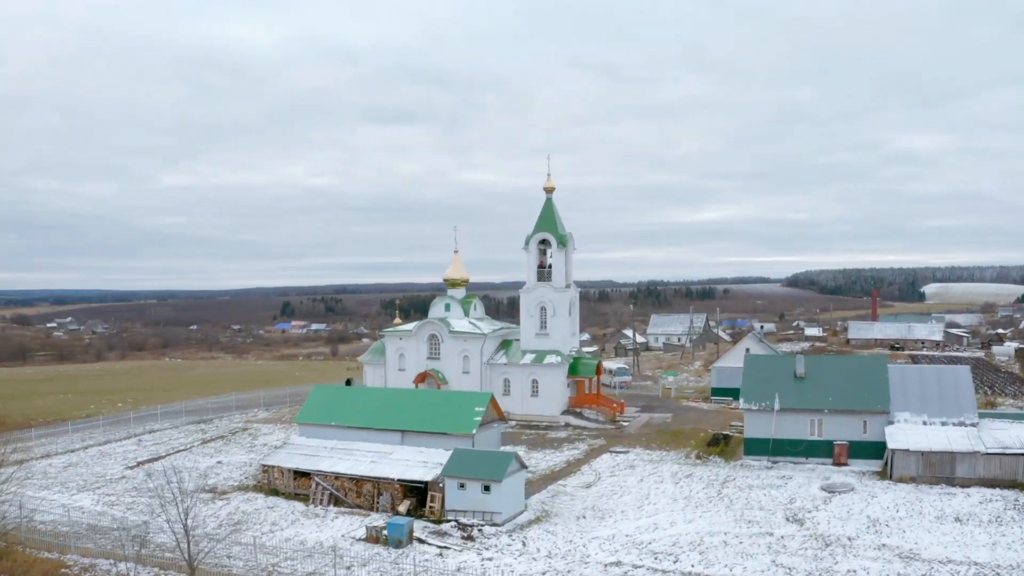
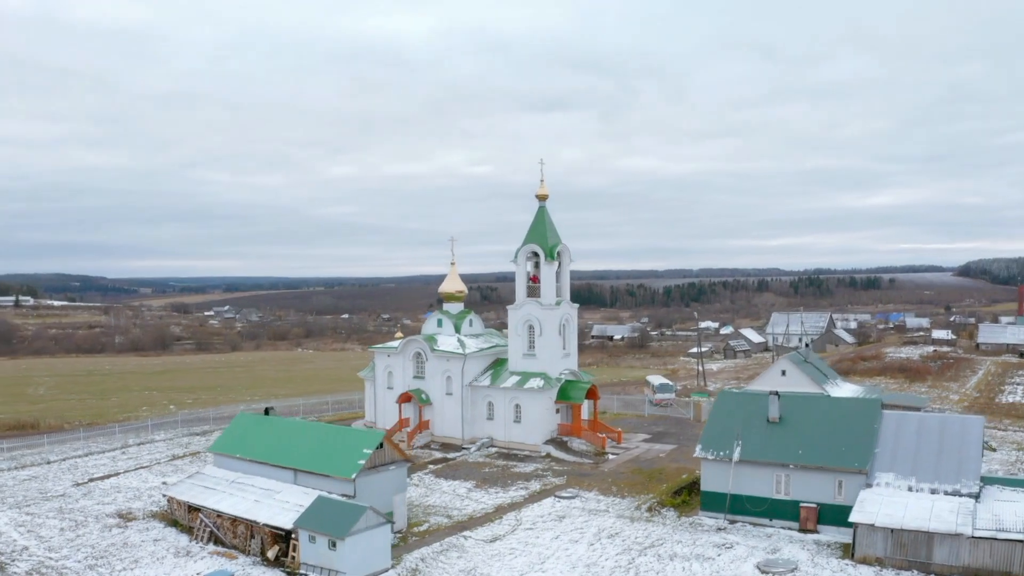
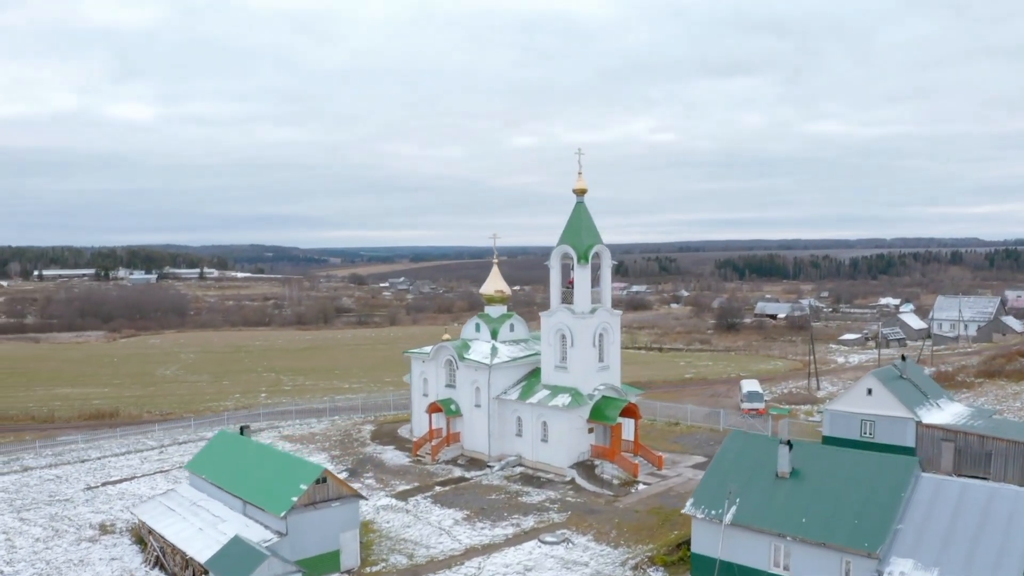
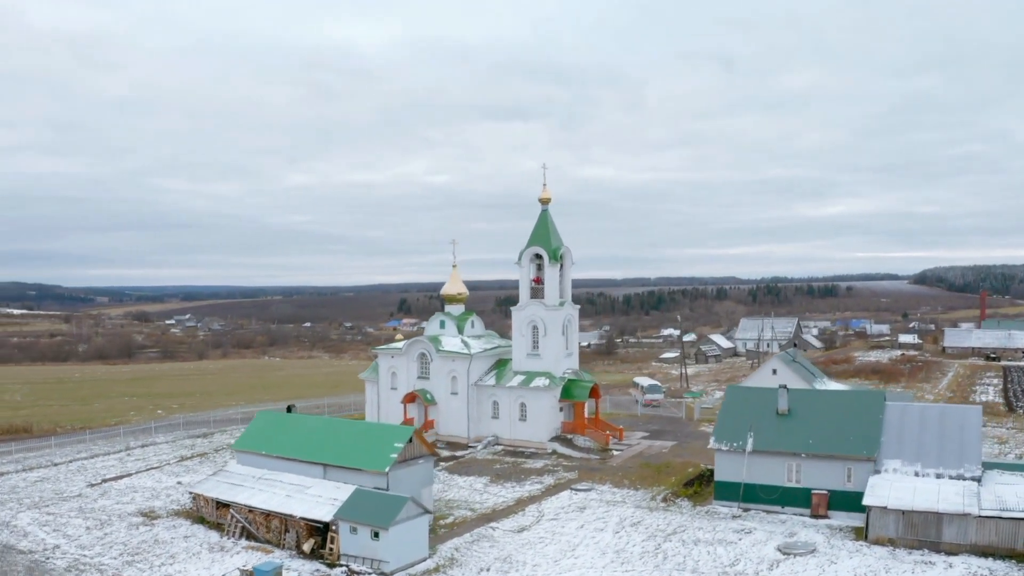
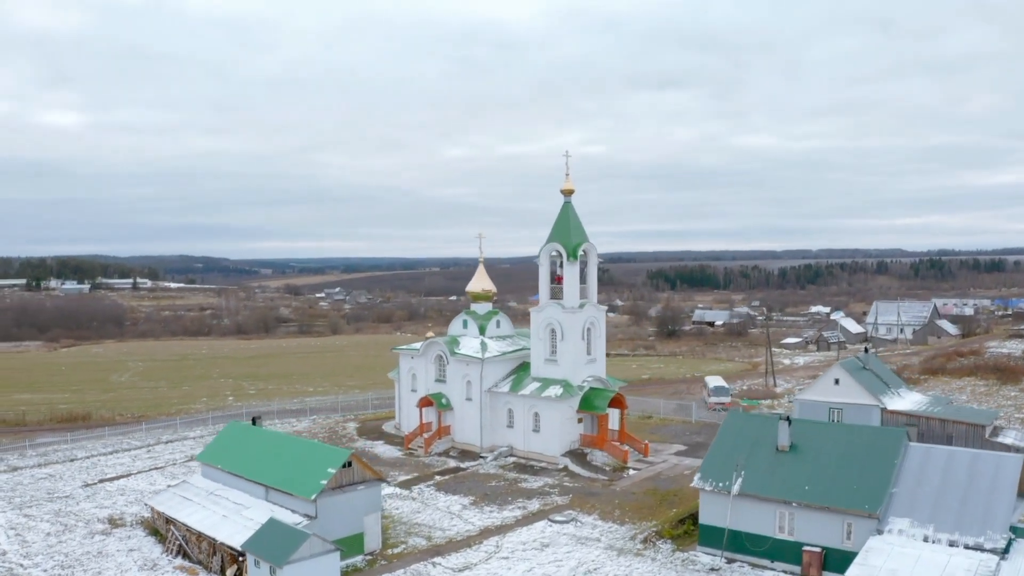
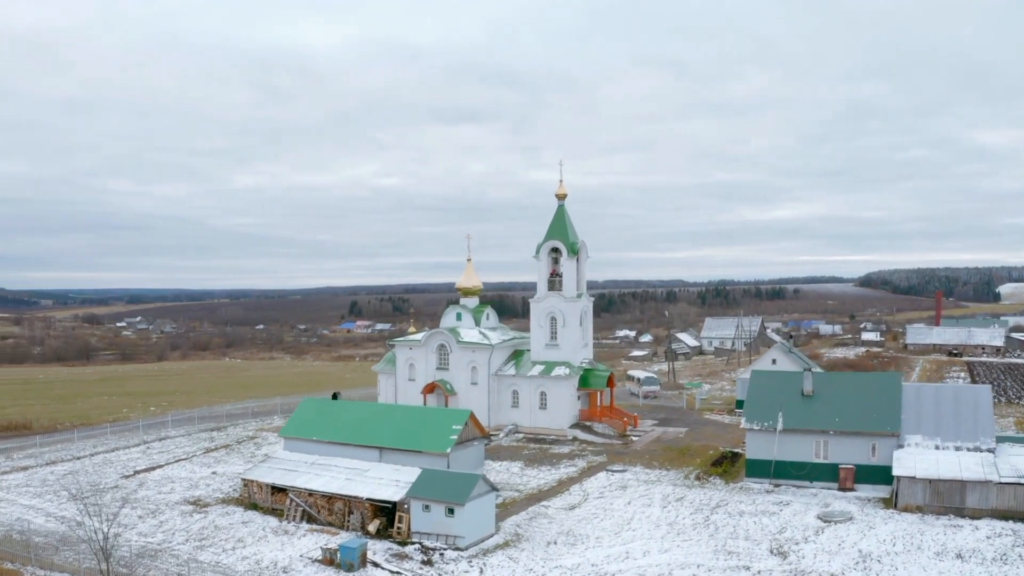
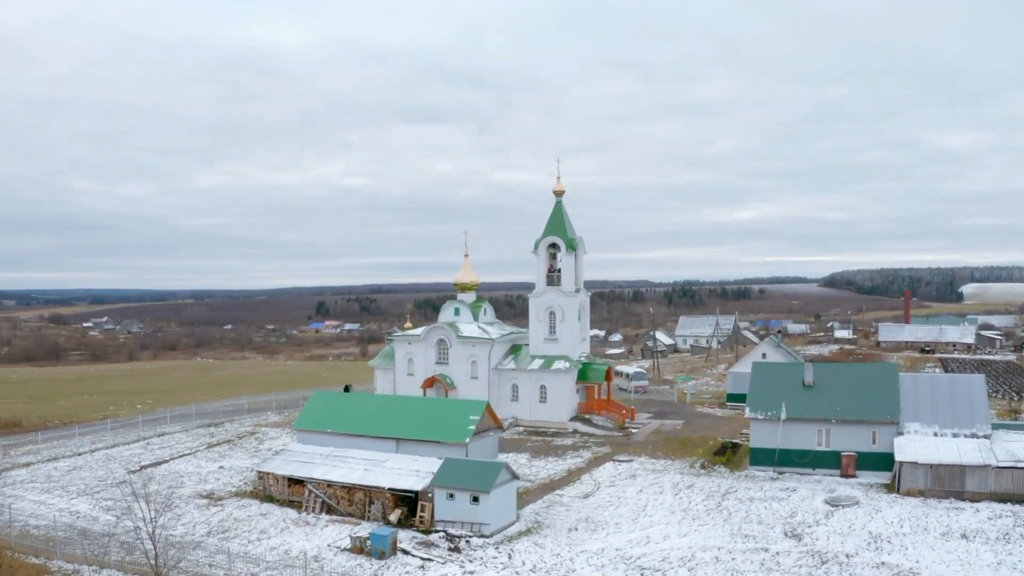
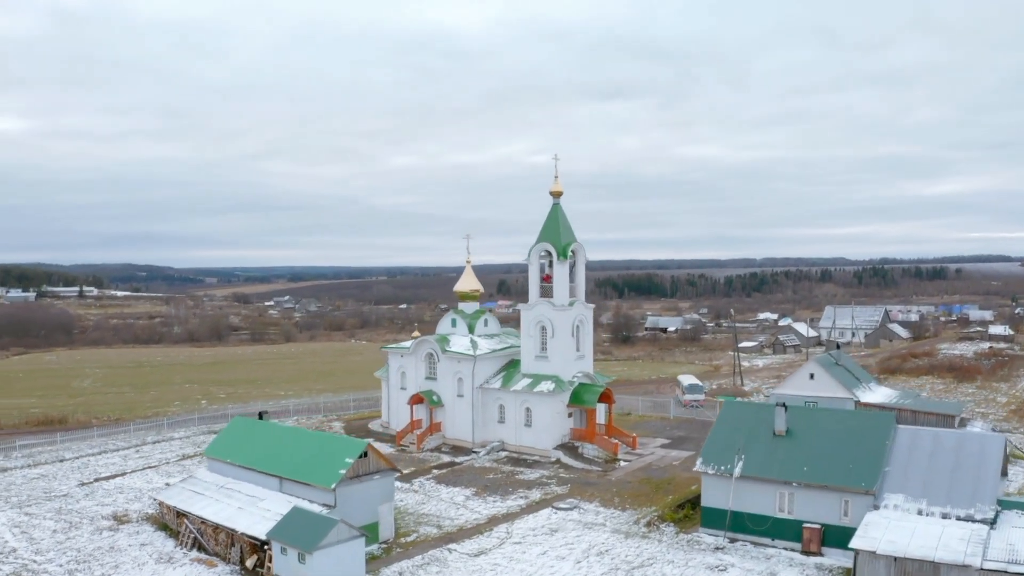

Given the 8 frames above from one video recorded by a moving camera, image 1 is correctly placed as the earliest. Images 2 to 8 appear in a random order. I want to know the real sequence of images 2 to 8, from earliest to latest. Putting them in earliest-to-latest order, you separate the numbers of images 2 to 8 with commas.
7, 6, 4, 2, 8, 5, 3
